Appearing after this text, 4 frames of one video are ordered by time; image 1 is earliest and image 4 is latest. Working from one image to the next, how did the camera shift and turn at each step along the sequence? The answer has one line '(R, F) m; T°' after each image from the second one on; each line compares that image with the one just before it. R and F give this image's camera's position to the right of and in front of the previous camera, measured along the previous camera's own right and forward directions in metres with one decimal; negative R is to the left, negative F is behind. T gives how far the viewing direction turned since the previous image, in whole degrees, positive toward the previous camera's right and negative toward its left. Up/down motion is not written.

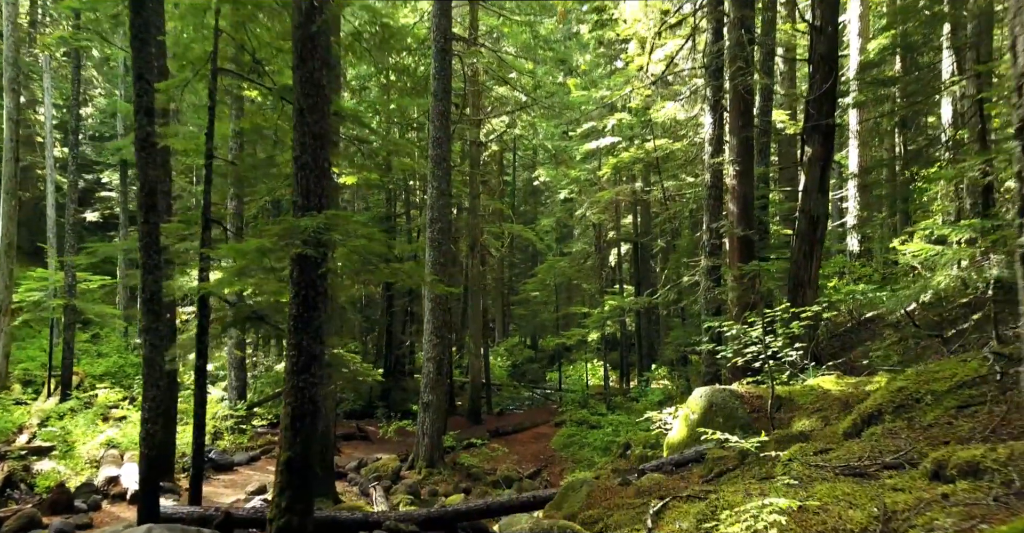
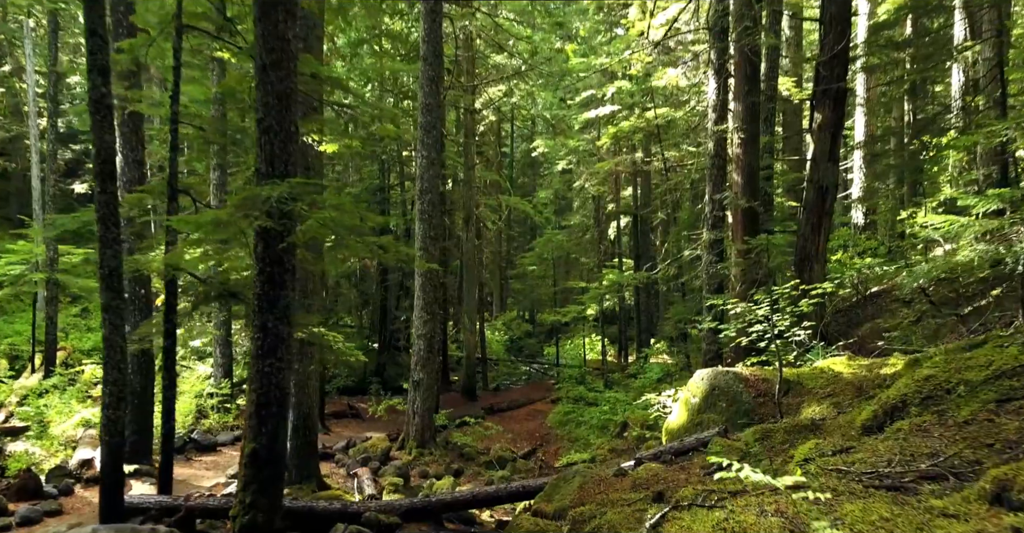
(+0.1, +0.7) m; 0°
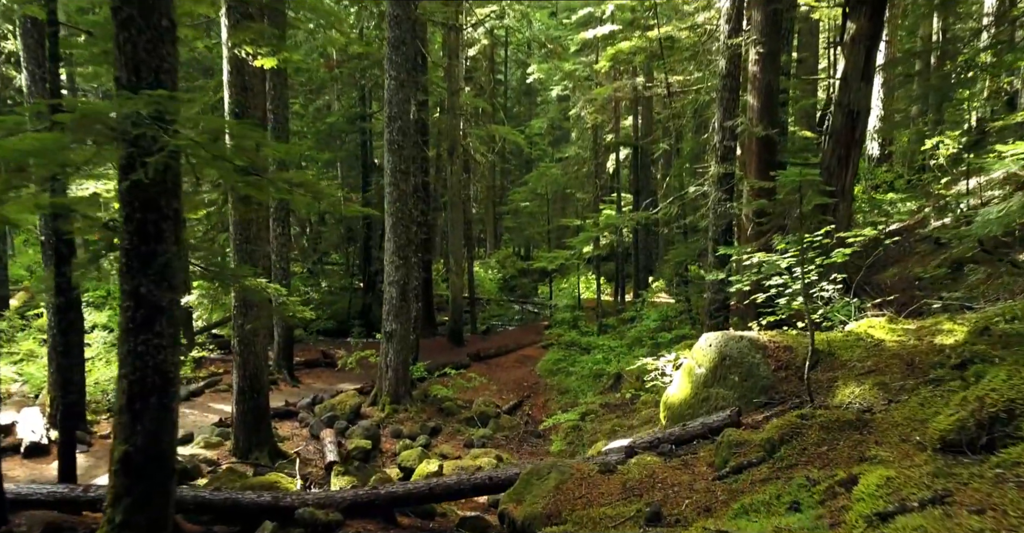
(+0.3, +1.8) m; 0°
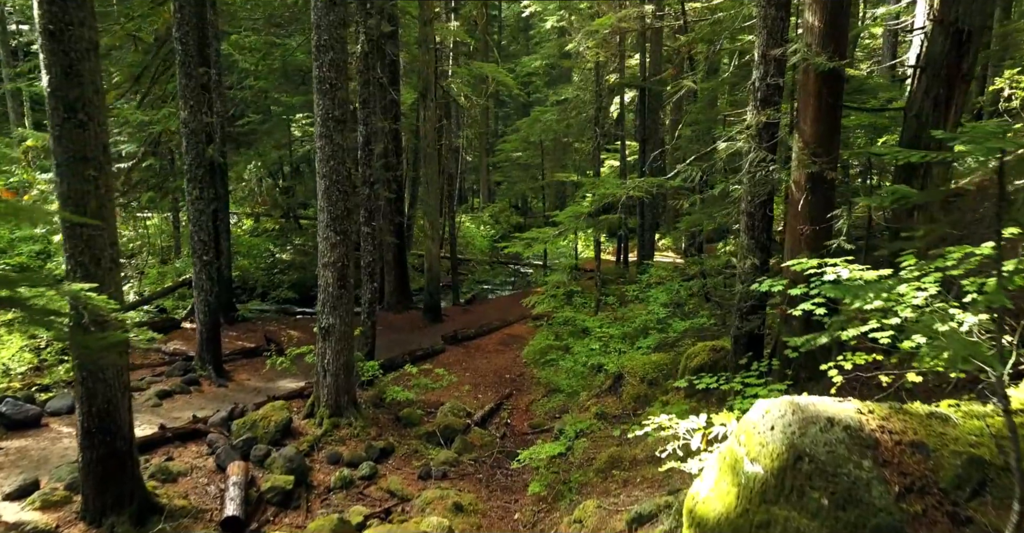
(+0.5, +3.4) m; 0°
